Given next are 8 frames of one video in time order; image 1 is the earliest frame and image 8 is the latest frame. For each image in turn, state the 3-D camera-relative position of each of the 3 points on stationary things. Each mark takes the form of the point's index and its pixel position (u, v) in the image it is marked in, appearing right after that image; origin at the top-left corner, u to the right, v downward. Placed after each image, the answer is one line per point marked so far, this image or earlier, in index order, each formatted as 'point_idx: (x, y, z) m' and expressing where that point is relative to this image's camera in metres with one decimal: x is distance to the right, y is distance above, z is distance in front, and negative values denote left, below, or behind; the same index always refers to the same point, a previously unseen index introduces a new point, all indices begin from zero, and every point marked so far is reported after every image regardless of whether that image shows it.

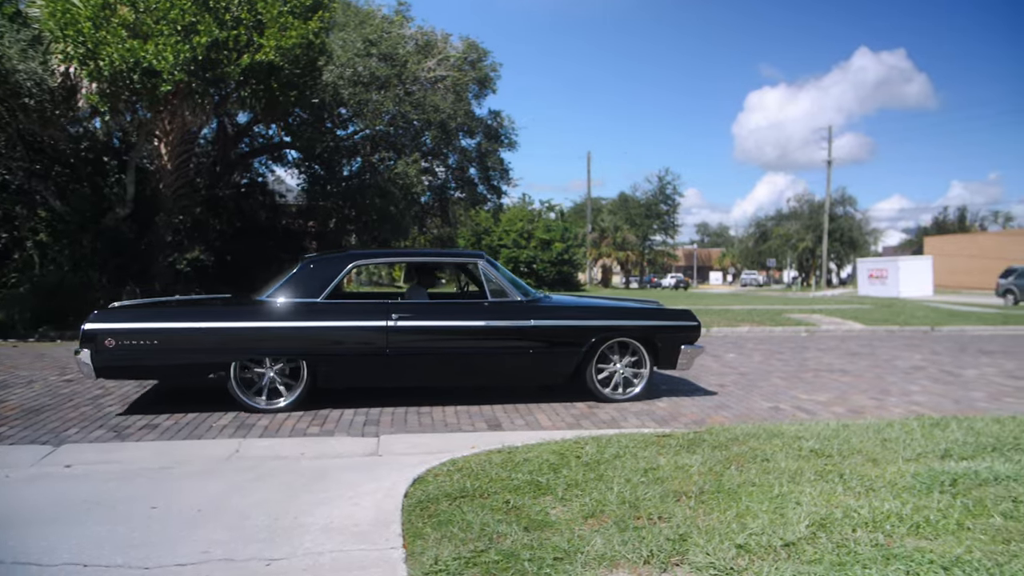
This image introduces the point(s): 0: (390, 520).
0: (-0.9, -1.8, +4.9) m
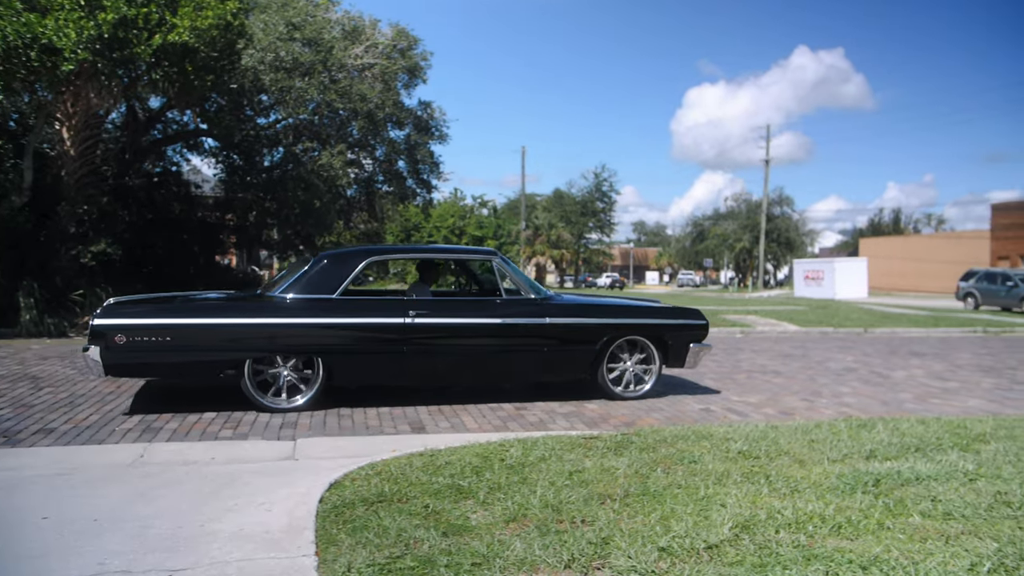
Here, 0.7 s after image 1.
0: (-1.5, -1.7, +4.7) m
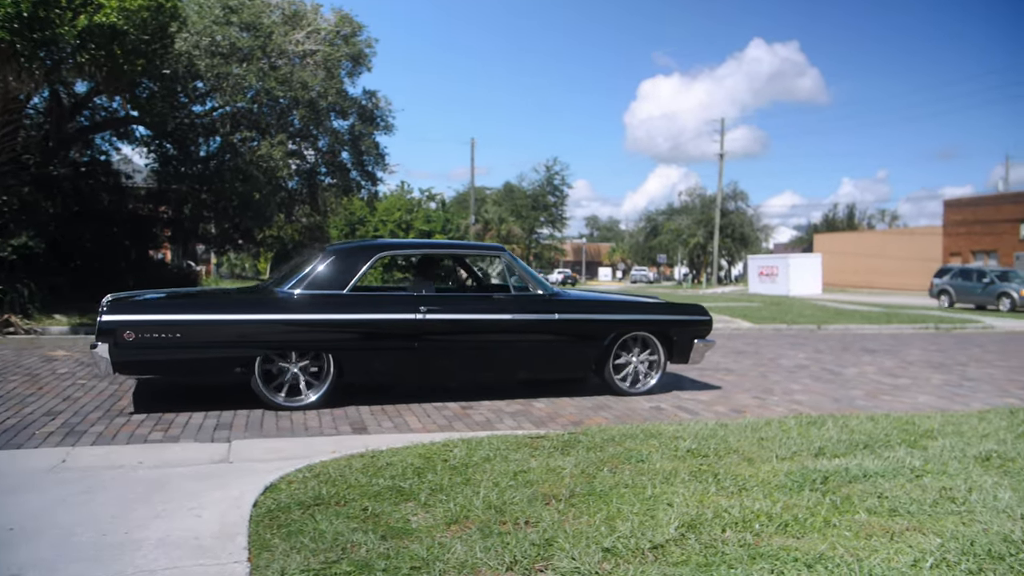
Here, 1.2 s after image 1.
0: (-1.9, -1.7, +4.5) m
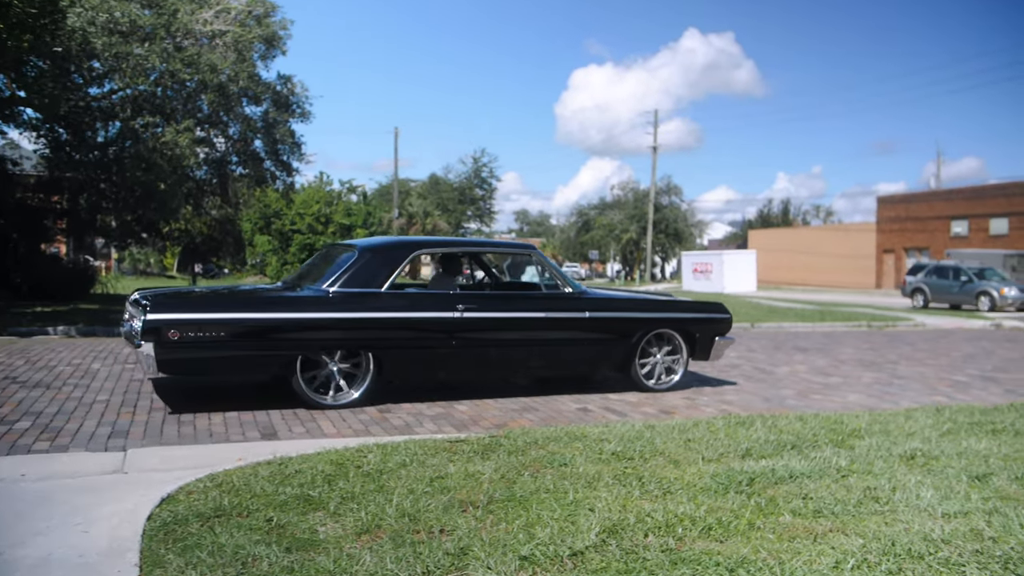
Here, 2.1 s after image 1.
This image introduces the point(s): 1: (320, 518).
0: (-2.6, -1.7, +4.2) m
1: (-1.4, -1.7, +4.6) m
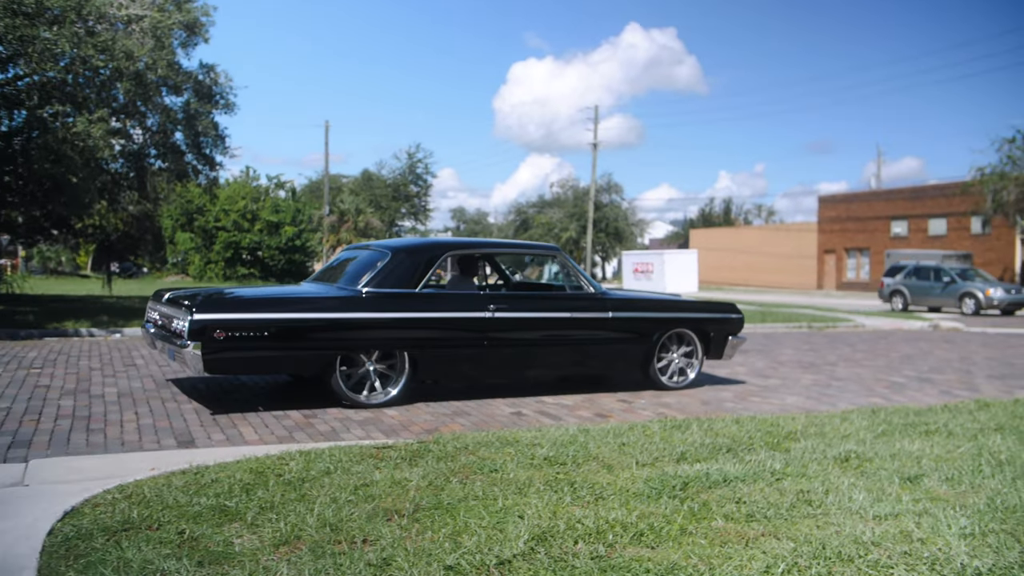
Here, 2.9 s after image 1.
0: (-3.1, -1.7, +4.0) m
1: (-1.9, -1.7, +4.5) m
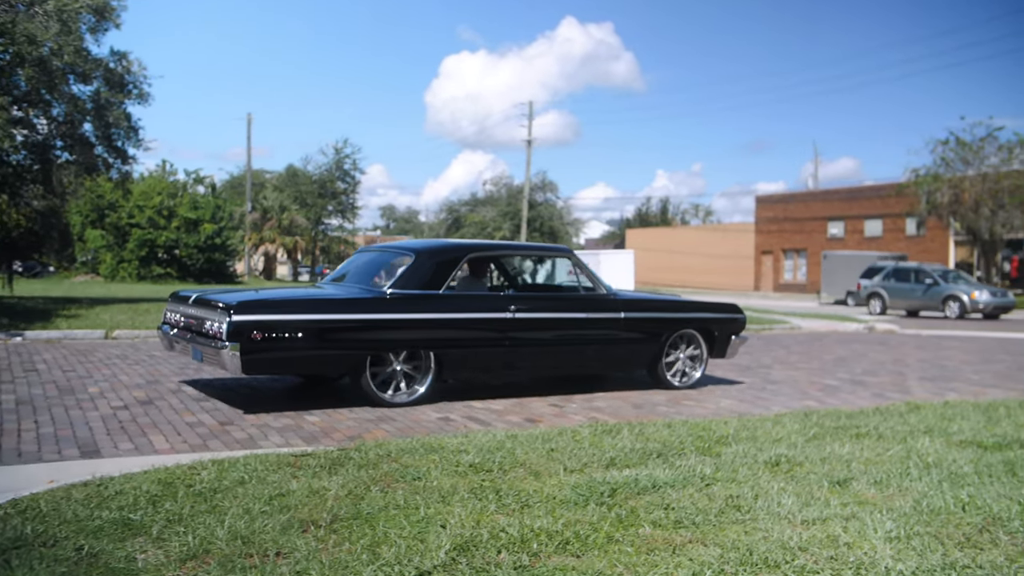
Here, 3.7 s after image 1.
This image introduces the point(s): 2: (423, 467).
0: (-3.6, -1.8, +3.8) m
1: (-2.5, -1.7, +4.2) m
2: (-0.7, -1.5, +5.4) m
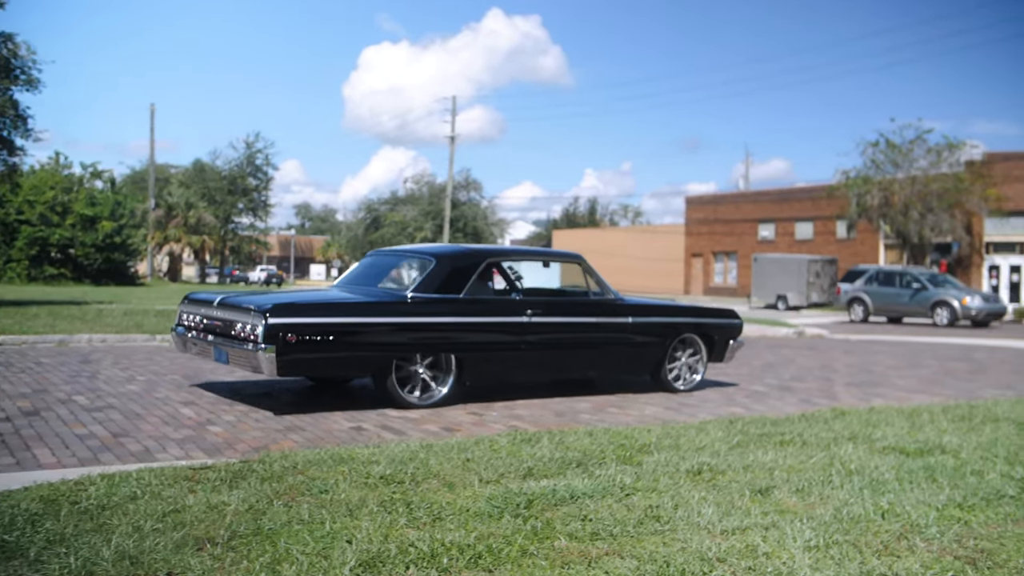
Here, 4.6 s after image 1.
0: (-4.2, -1.8, +3.5) m
1: (-3.1, -1.7, +4.0) m
2: (-1.4, -1.5, +5.1) m
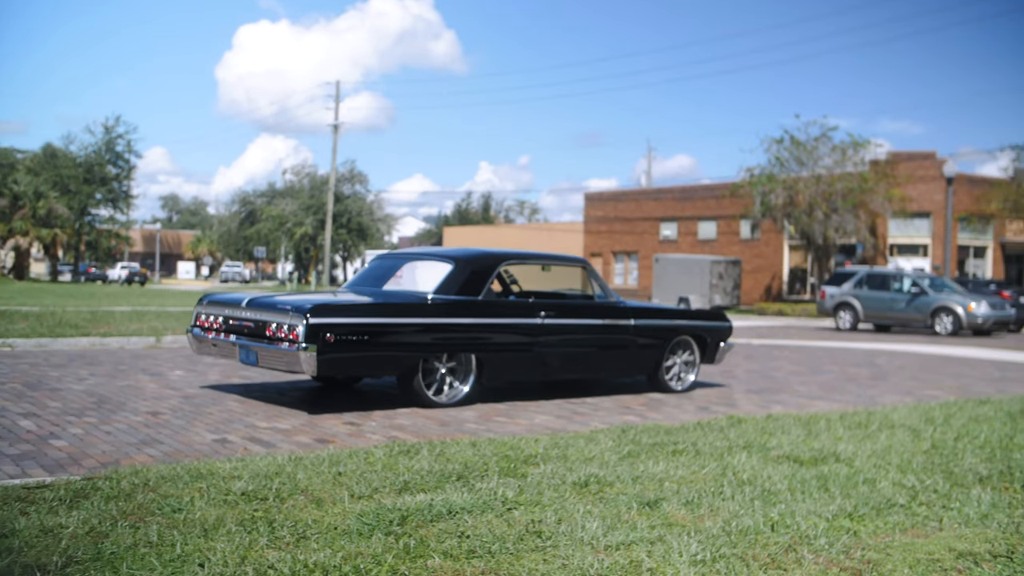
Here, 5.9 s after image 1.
0: (-5.1, -1.8, +3.0) m
1: (-4.0, -1.8, +3.5) m
2: (-2.3, -1.5, +4.8) m
